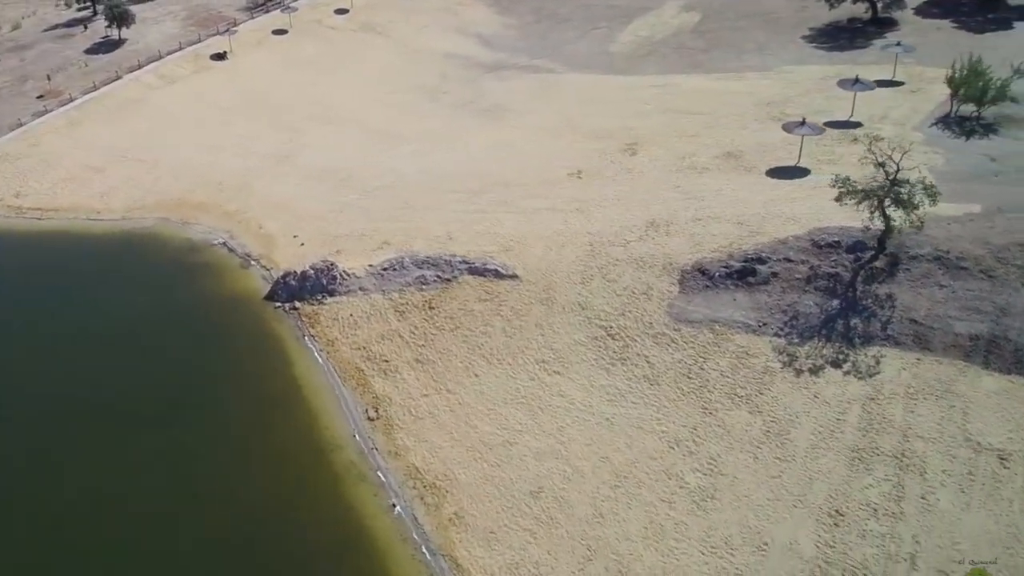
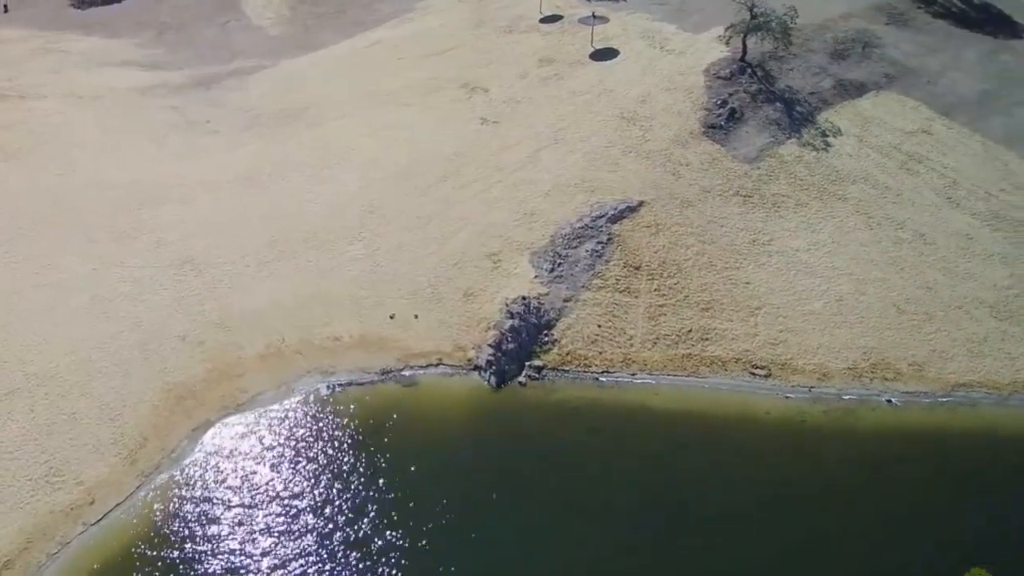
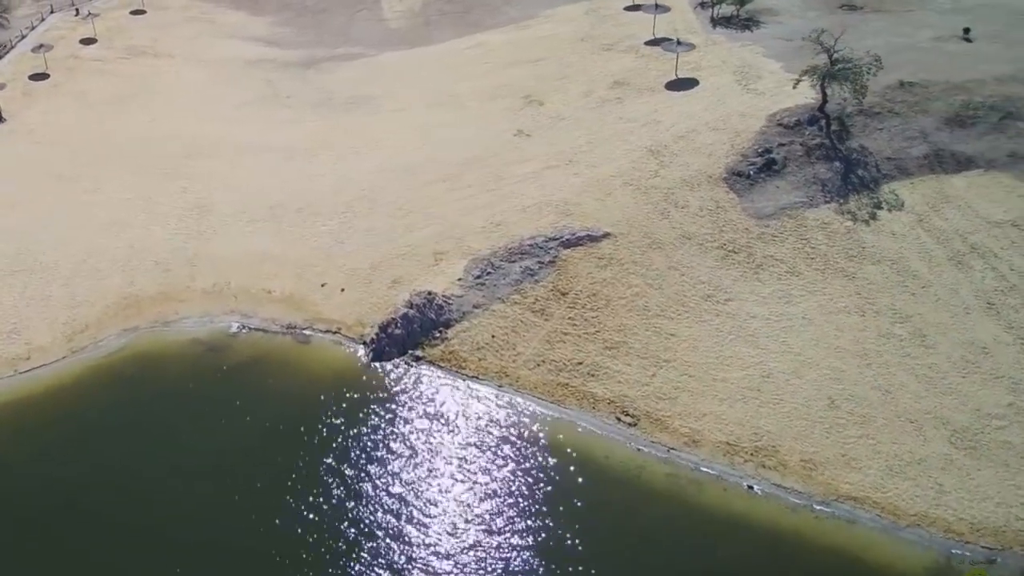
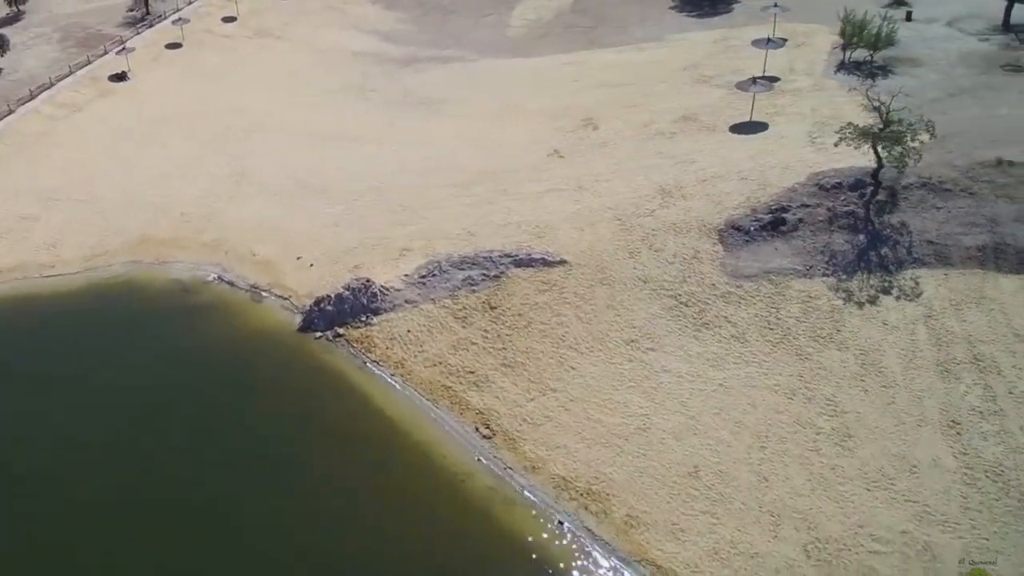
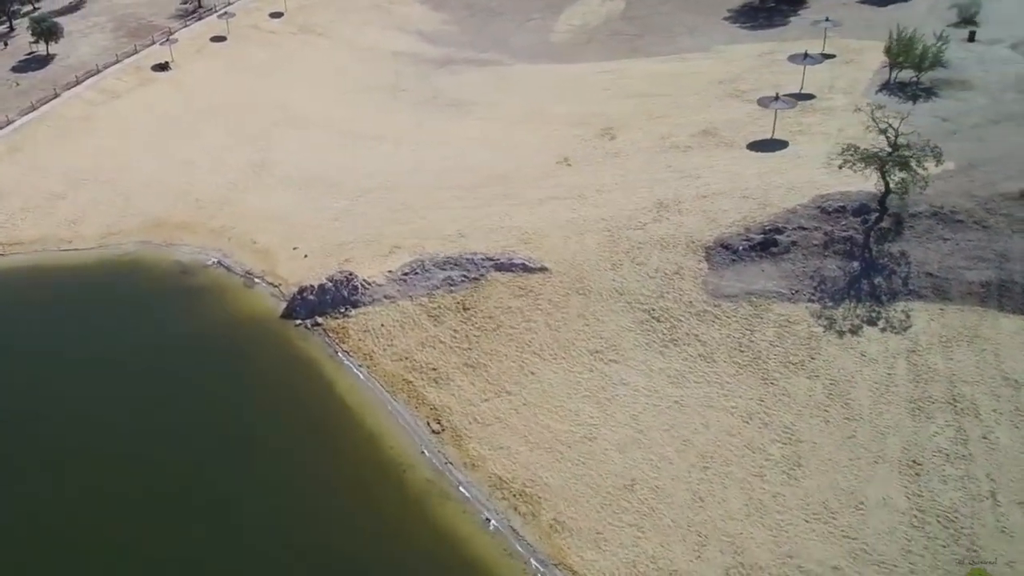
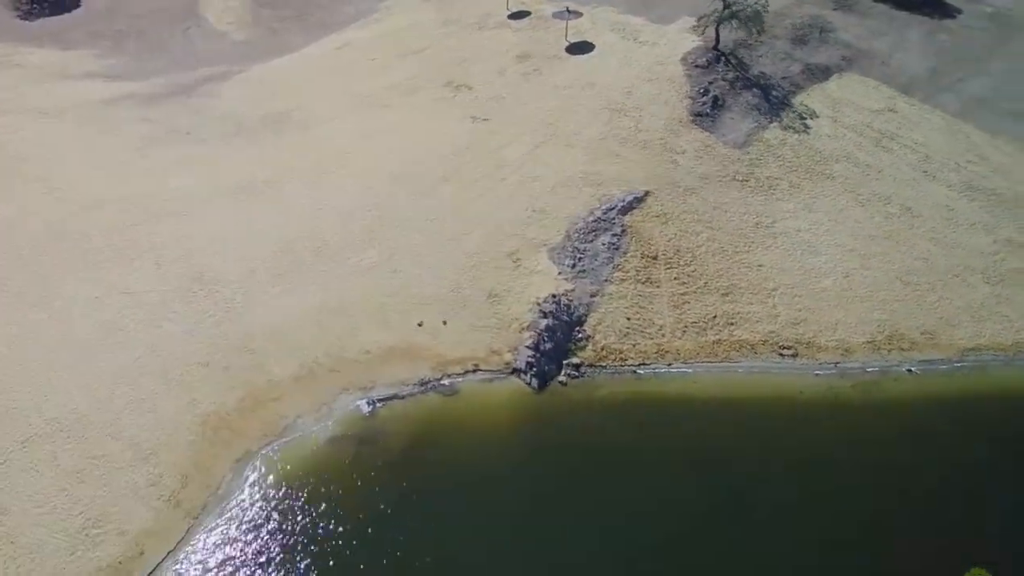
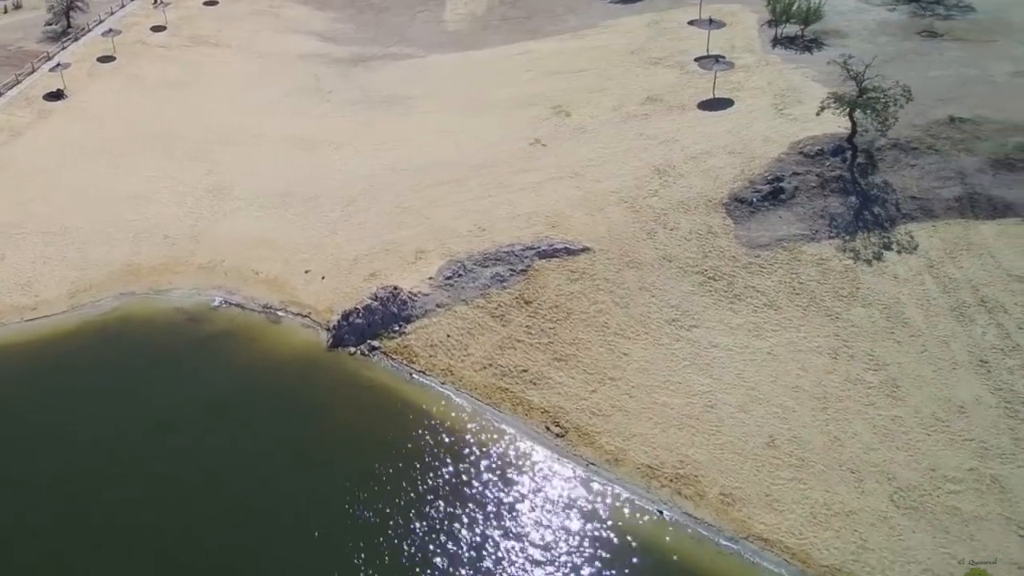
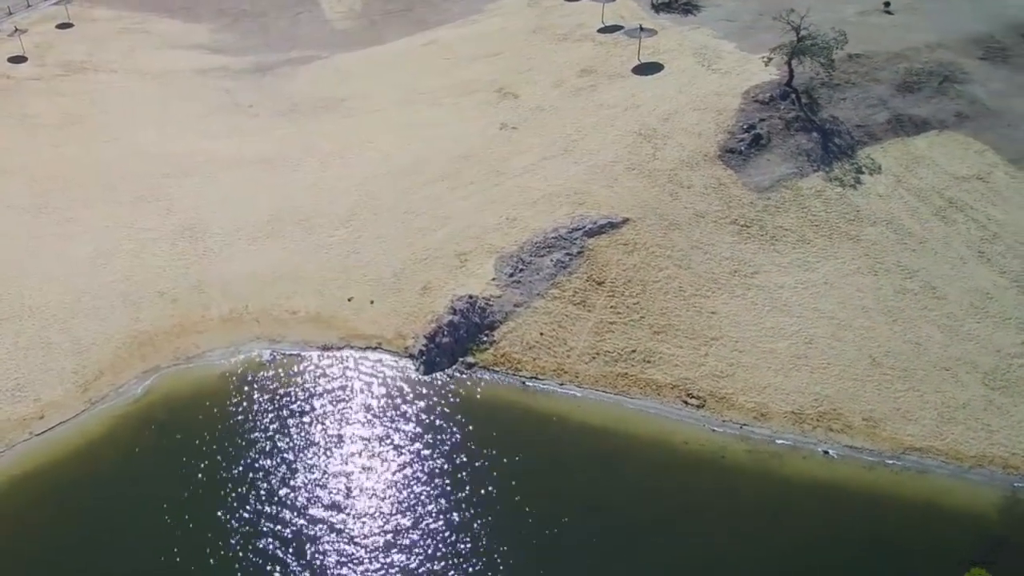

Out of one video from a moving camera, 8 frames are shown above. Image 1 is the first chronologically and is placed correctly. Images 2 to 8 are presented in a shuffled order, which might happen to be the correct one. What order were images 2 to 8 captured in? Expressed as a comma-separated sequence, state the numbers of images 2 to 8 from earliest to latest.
5, 4, 7, 3, 8, 2, 6
